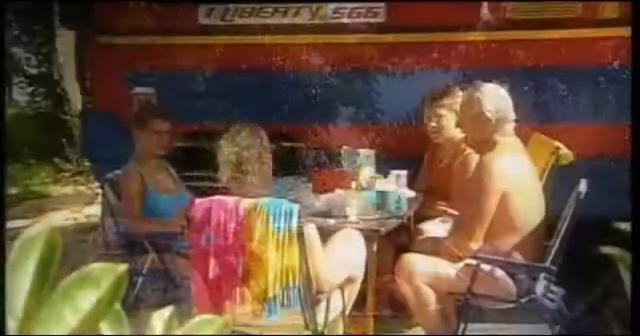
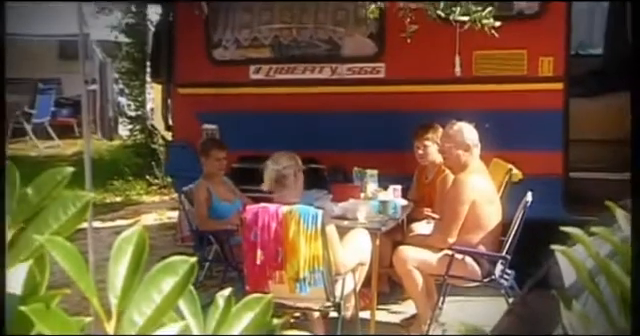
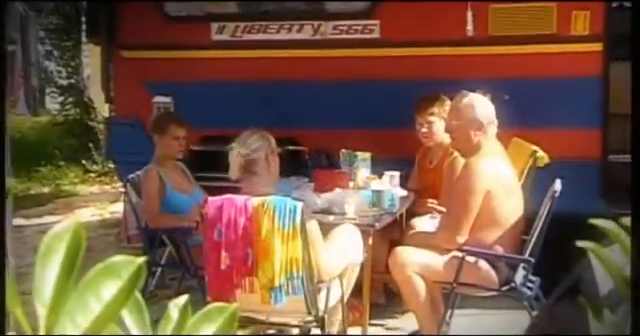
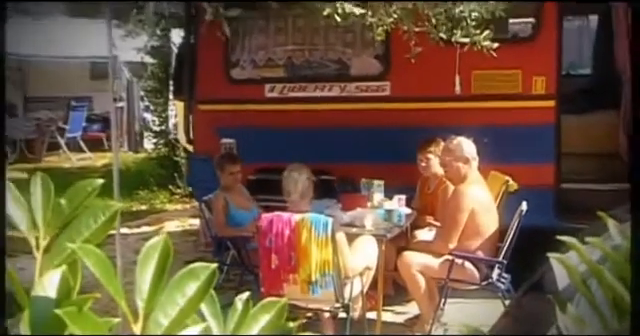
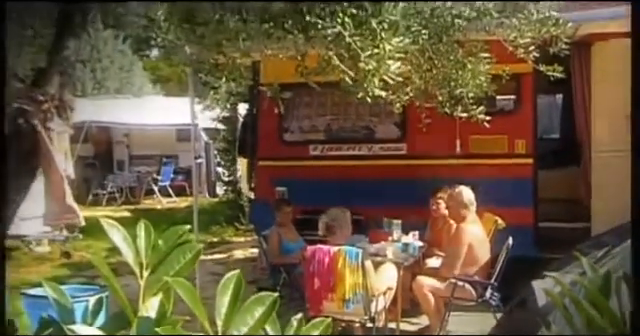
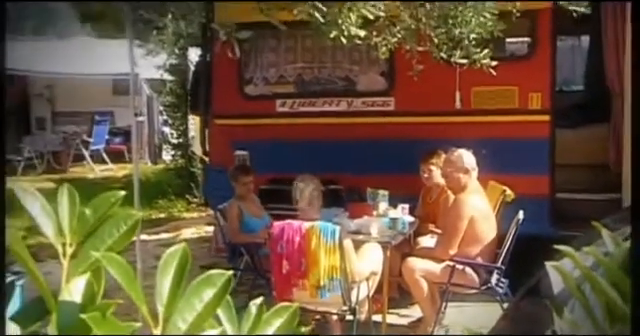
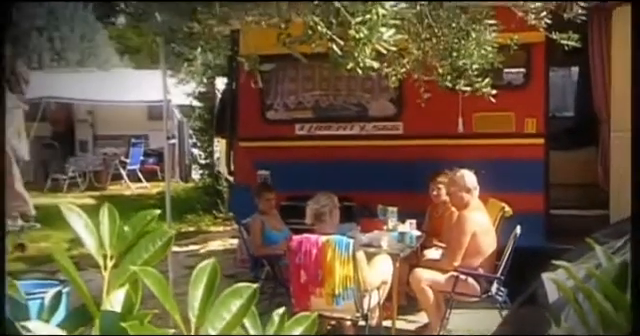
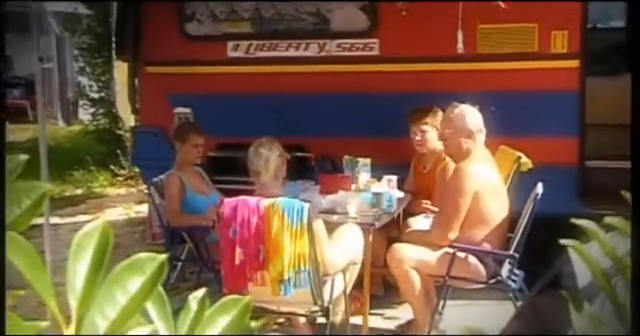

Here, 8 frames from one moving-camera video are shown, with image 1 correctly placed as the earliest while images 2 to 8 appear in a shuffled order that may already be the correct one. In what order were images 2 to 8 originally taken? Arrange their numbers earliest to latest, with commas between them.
3, 8, 2, 4, 6, 7, 5
